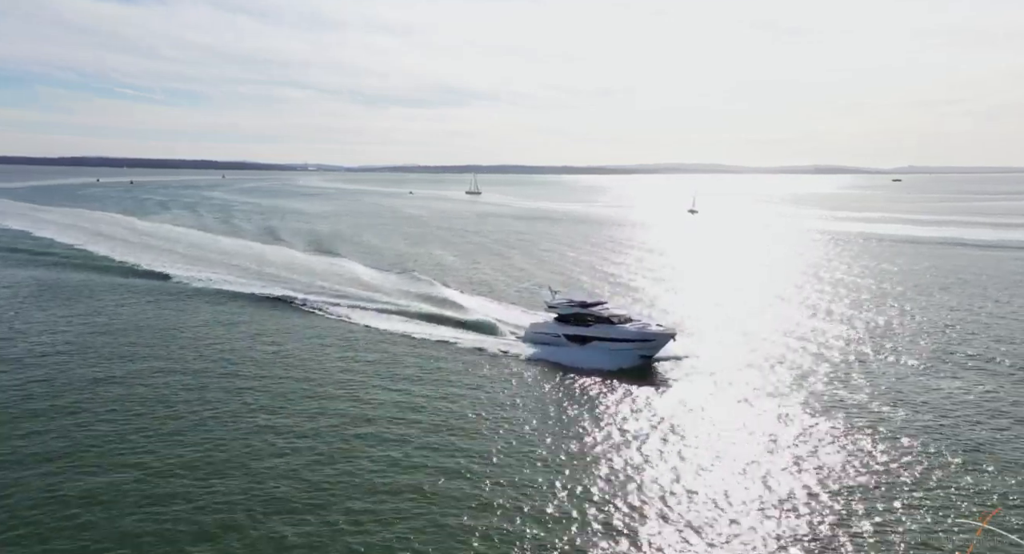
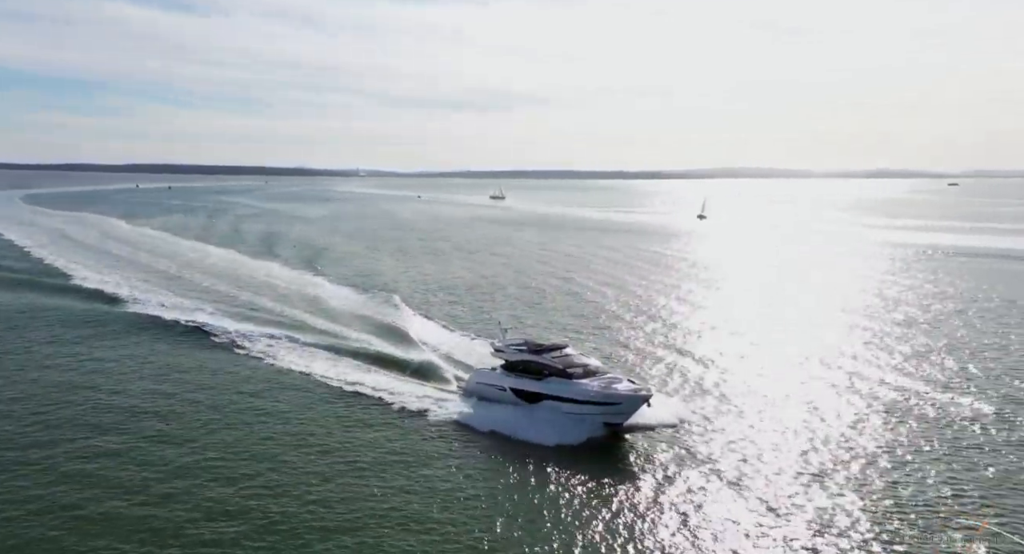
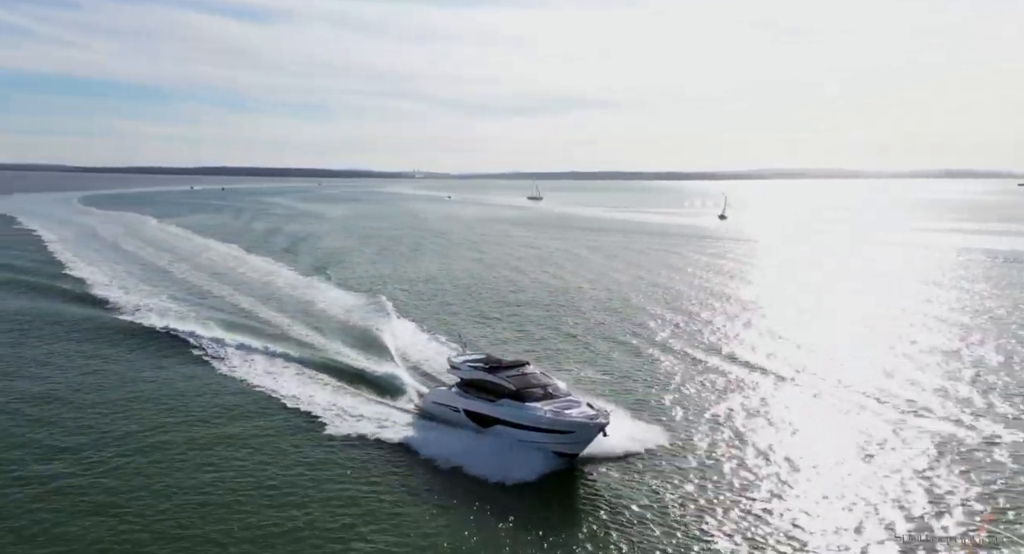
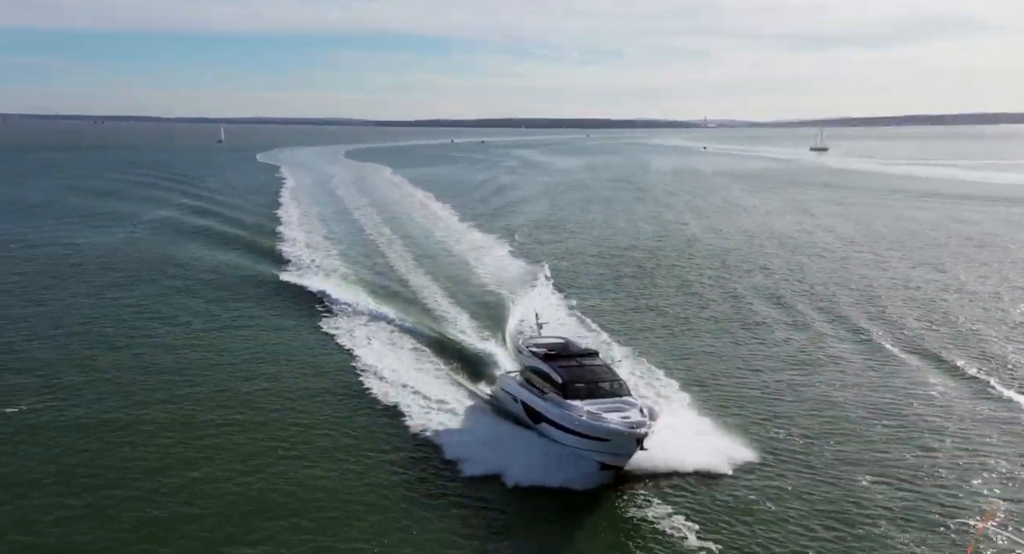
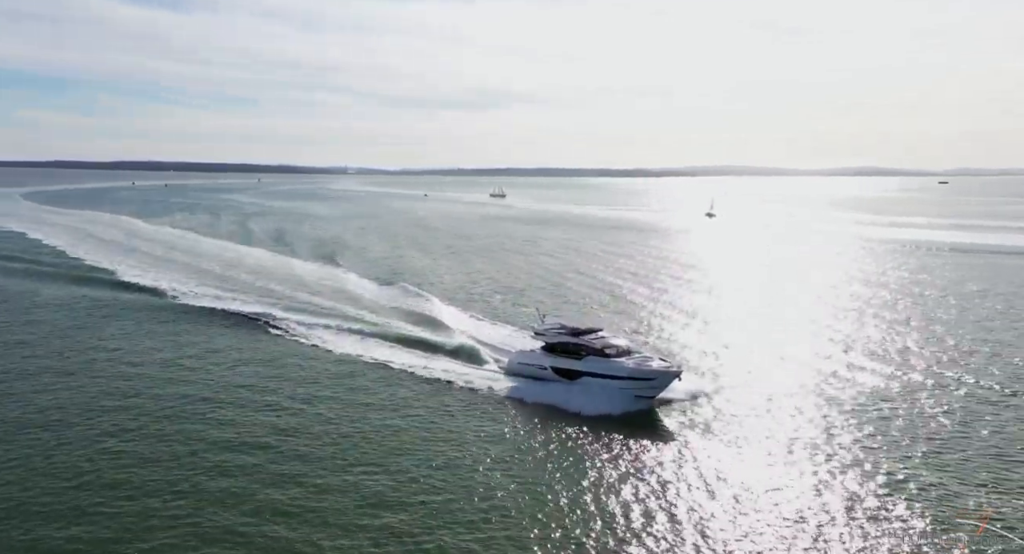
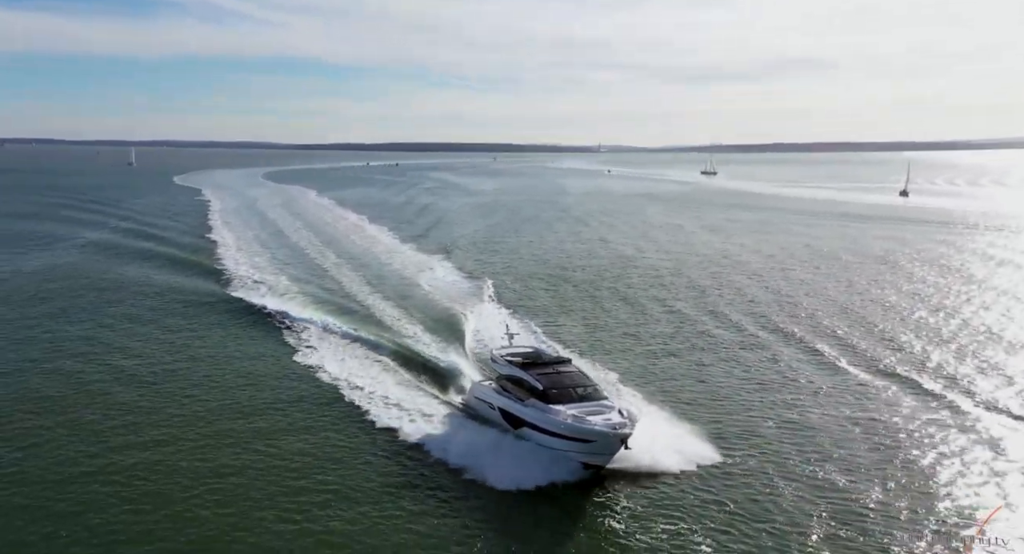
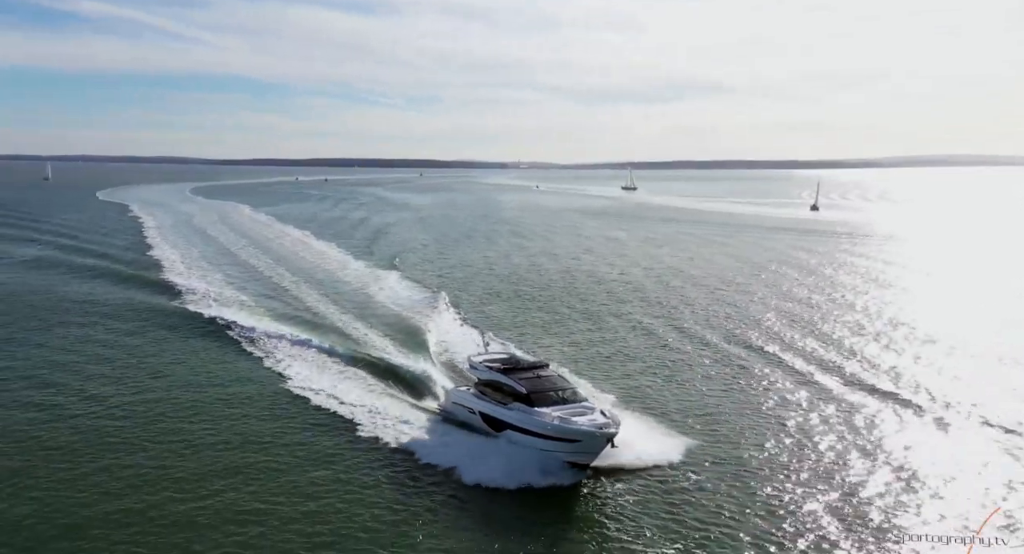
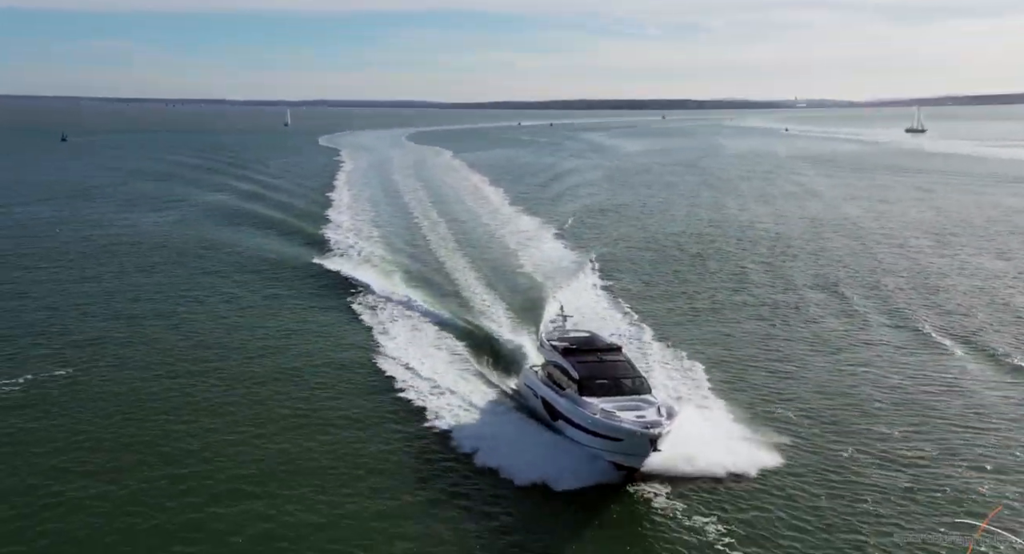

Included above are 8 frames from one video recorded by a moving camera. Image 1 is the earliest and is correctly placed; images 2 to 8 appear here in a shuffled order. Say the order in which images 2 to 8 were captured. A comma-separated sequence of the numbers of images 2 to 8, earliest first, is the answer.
5, 2, 3, 7, 6, 4, 8
